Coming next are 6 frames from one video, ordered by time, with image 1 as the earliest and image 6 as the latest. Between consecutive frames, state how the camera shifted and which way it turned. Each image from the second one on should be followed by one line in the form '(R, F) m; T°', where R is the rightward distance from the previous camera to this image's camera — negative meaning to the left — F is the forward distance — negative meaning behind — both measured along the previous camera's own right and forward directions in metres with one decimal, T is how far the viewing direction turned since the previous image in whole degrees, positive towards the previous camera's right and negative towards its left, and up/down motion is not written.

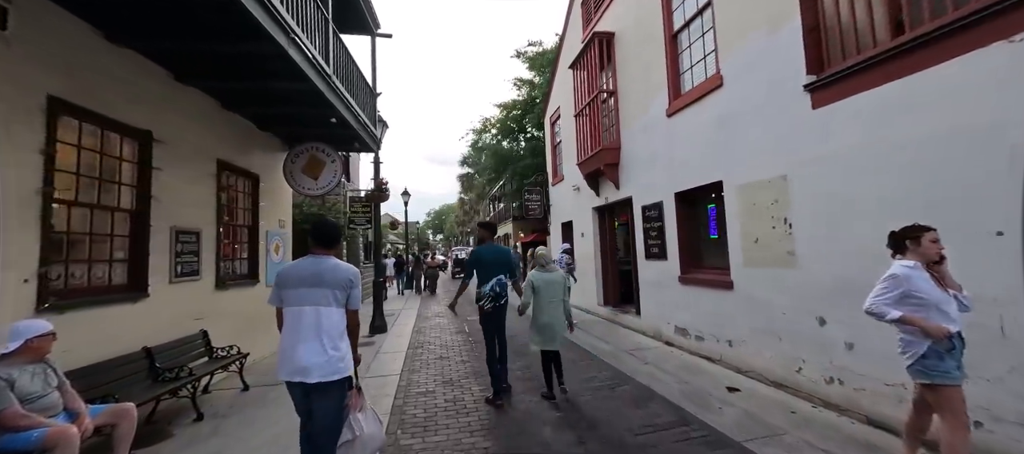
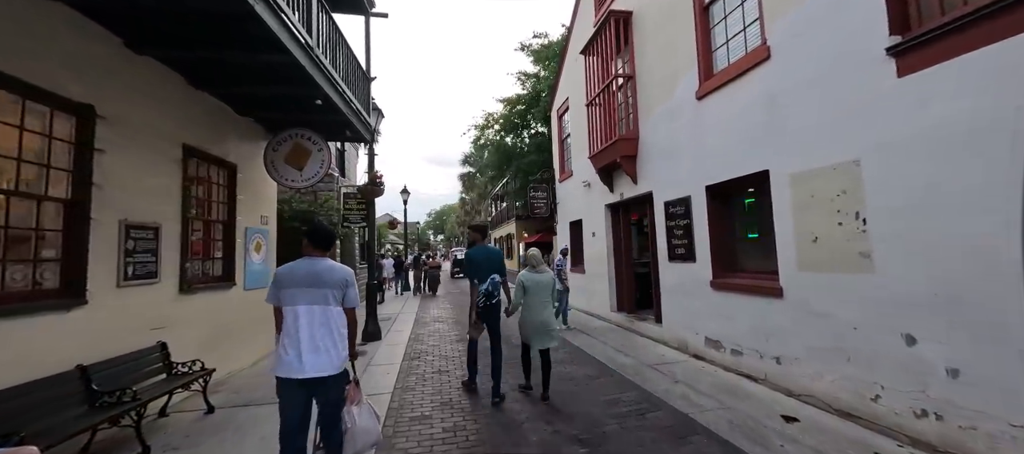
(-0.1, +0.8) m; 0°
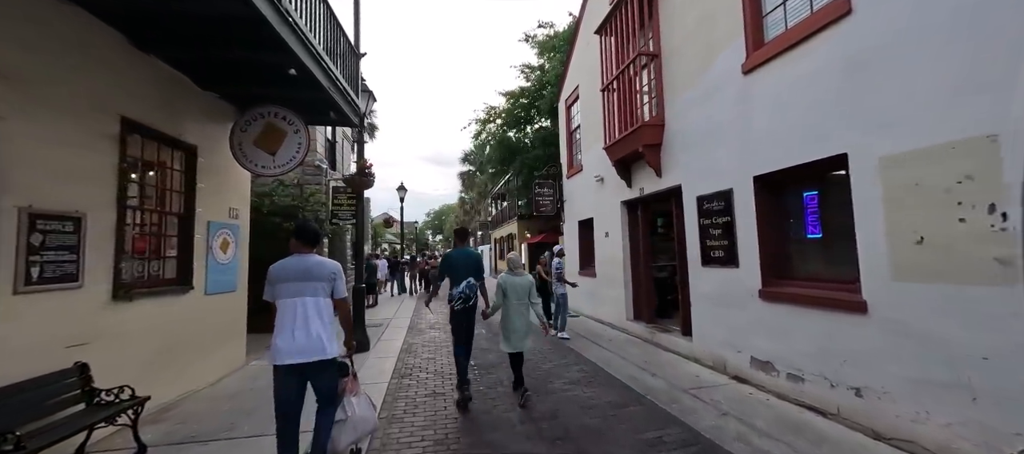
(-0.1, +0.9) m; 0°
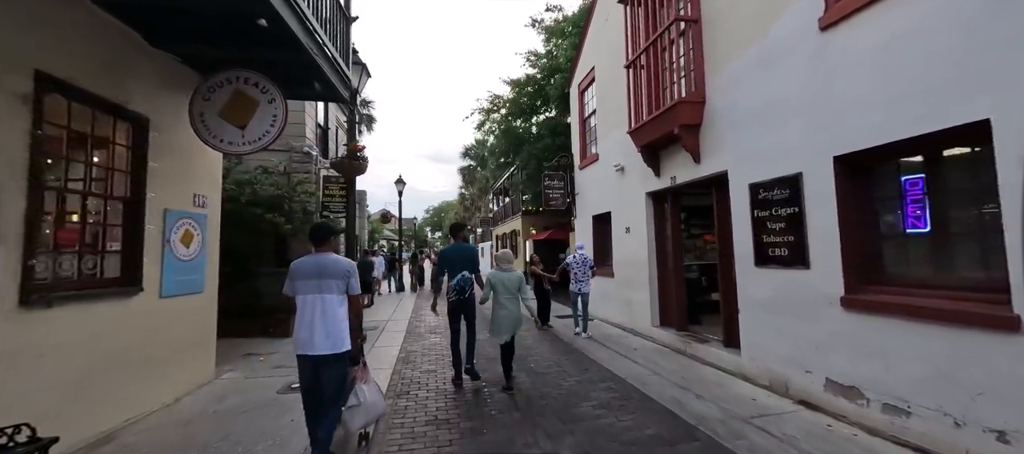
(-0.2, +0.9) m; 0°
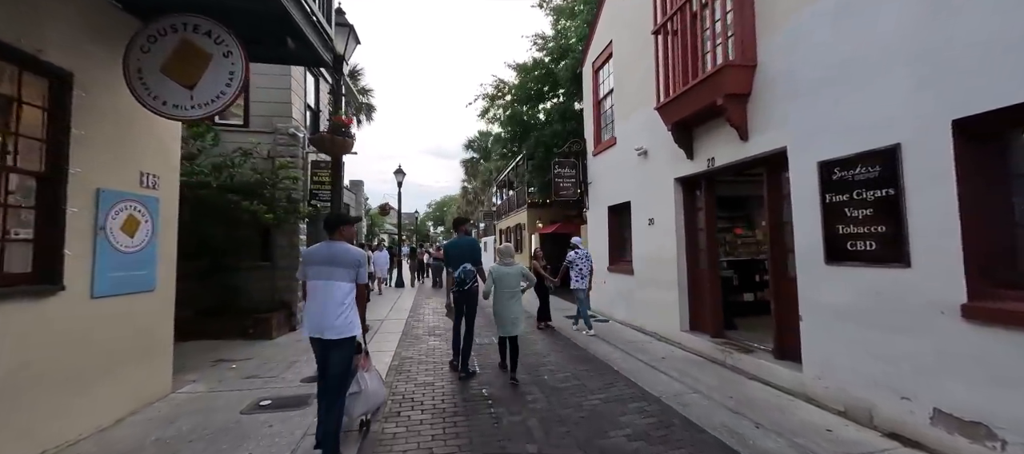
(-0.1, +0.9) m; 0°
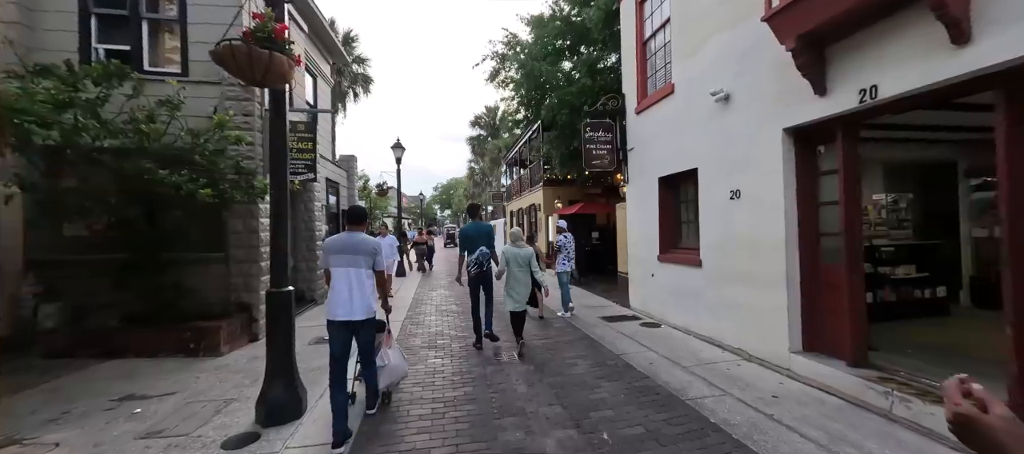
(-0.3, +2.0) m; -1°
